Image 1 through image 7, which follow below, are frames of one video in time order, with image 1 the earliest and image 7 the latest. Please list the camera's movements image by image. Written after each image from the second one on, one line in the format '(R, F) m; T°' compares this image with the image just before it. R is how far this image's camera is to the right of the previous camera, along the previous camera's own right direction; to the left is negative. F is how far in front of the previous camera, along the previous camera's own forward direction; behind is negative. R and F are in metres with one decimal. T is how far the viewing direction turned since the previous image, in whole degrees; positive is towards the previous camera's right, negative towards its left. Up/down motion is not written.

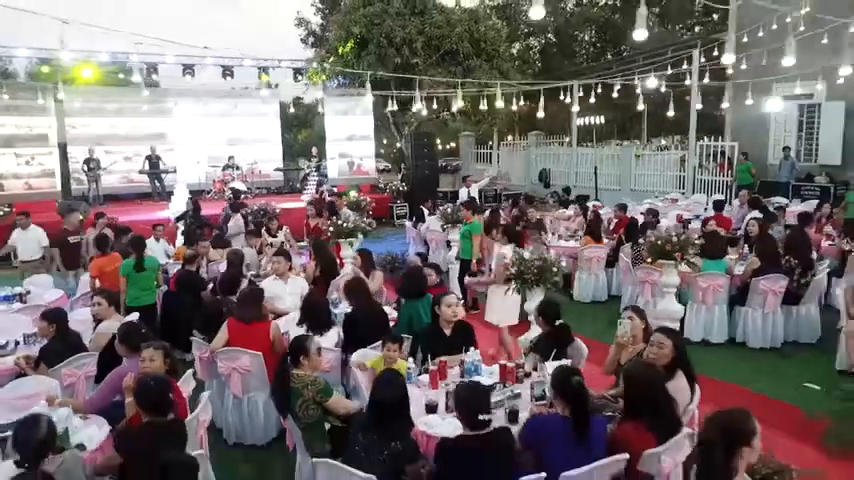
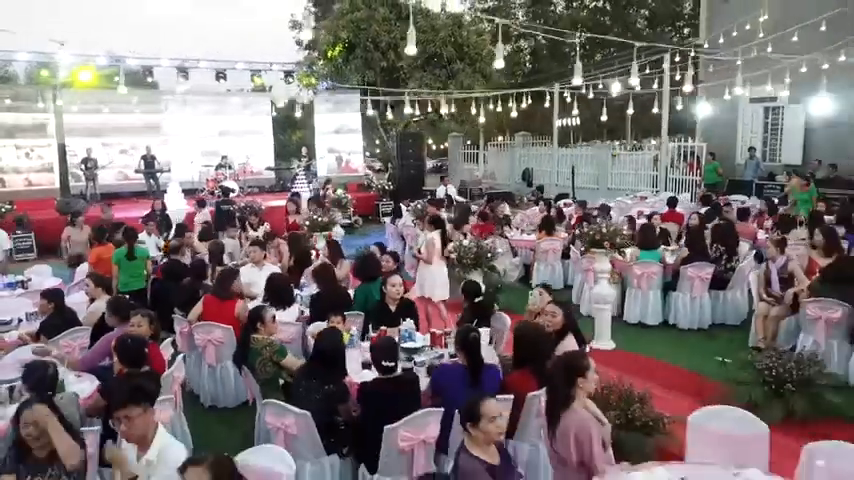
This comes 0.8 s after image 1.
(+0.5, -0.8) m; 0°
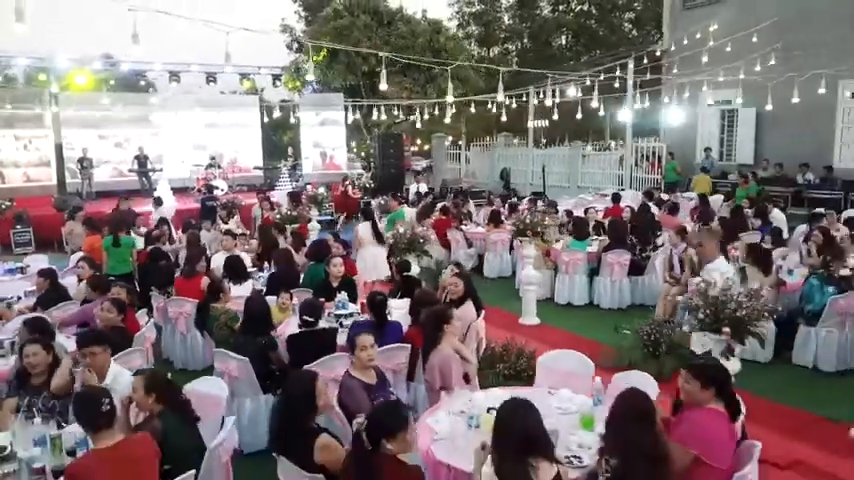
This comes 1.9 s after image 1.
(+0.7, -1.1) m; 0°
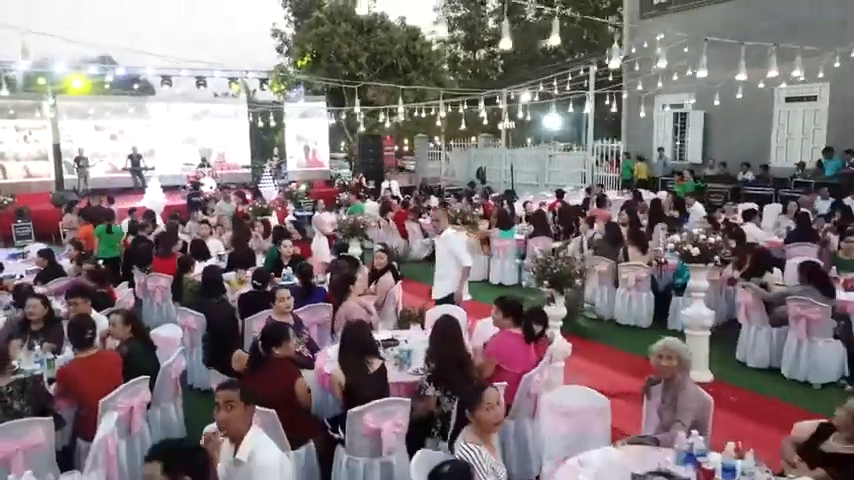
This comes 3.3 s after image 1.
(+0.9, -1.3) m; 0°
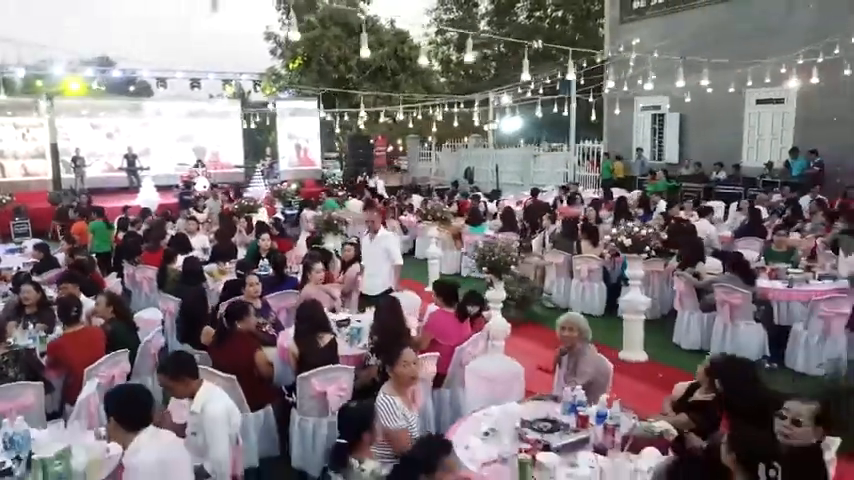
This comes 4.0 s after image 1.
(+0.5, -0.6) m; 0°
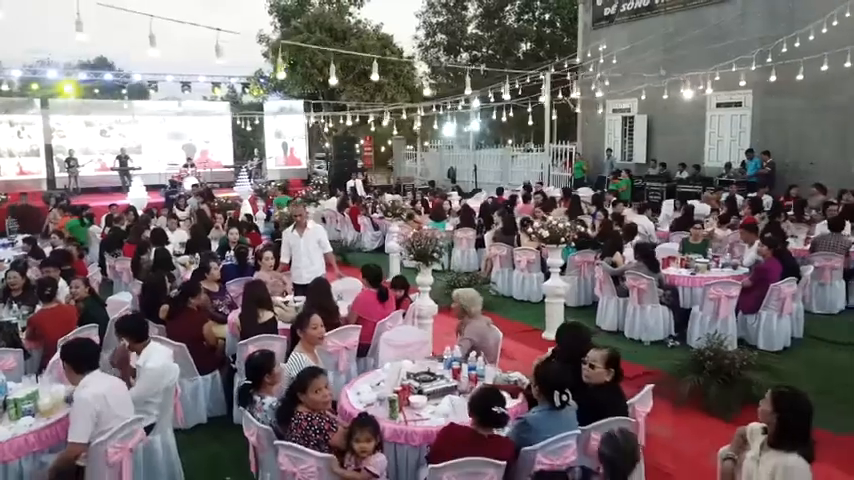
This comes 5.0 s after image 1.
(+0.7, -0.8) m; 0°
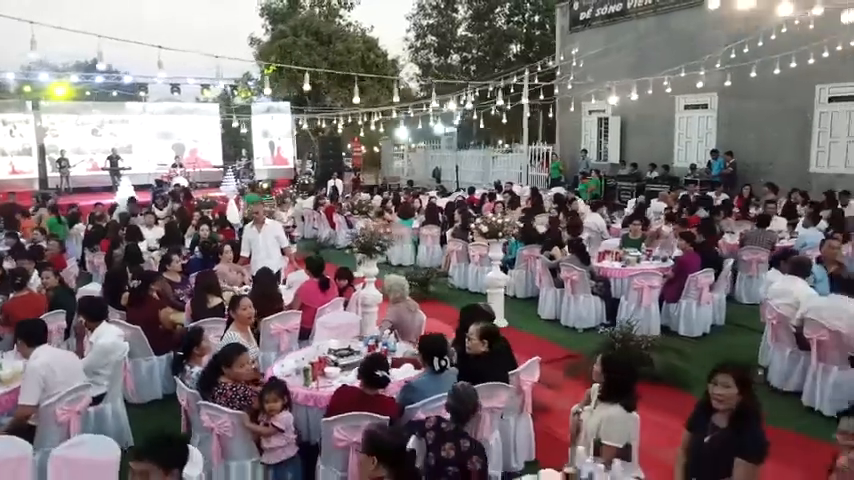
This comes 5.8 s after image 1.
(+0.7, -0.6) m; 0°
